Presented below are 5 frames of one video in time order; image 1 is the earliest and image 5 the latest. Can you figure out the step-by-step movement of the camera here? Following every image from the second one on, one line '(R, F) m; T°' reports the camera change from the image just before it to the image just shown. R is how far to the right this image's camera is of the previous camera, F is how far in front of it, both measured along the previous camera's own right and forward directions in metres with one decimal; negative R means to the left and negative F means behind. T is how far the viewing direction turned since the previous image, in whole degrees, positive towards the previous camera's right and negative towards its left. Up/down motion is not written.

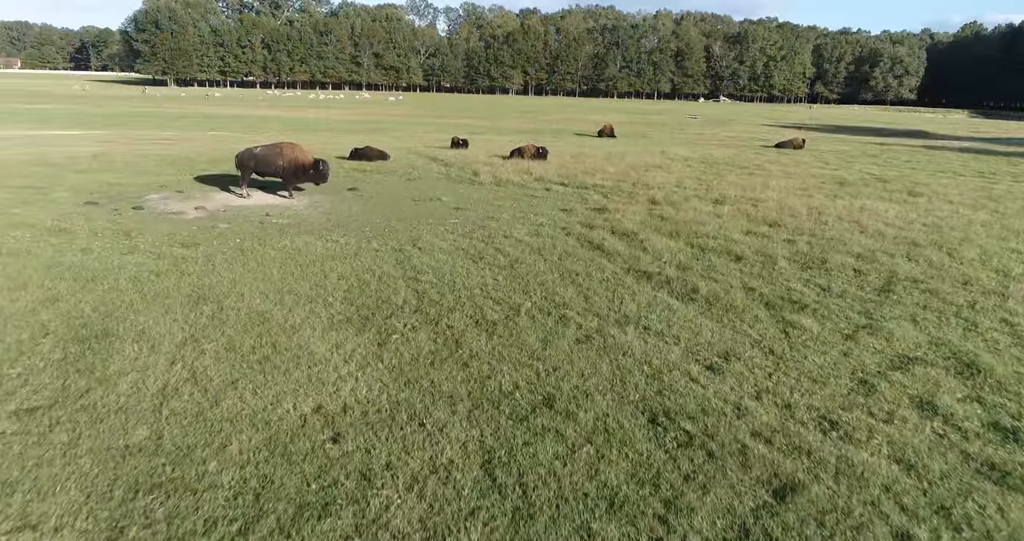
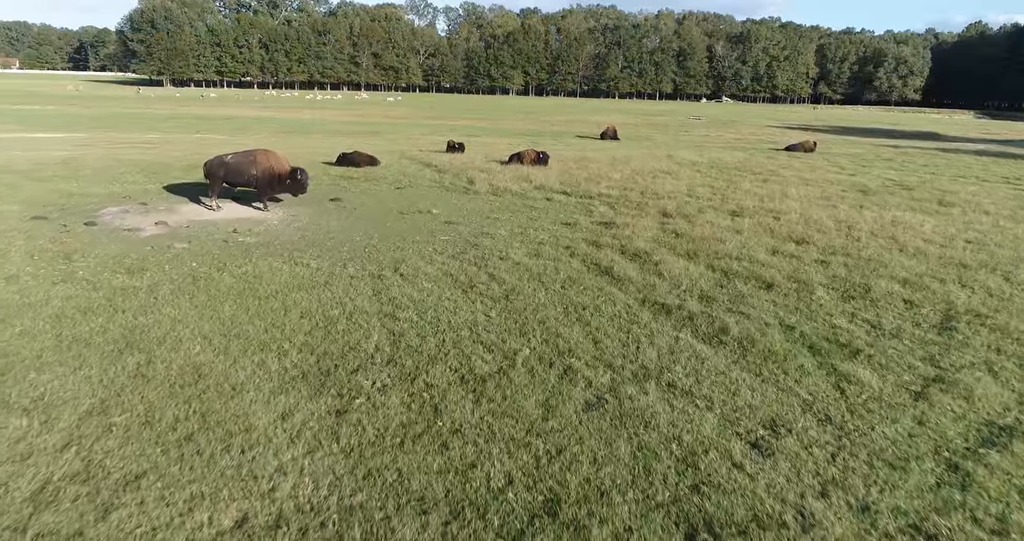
(0.0, +1.0) m; 0°
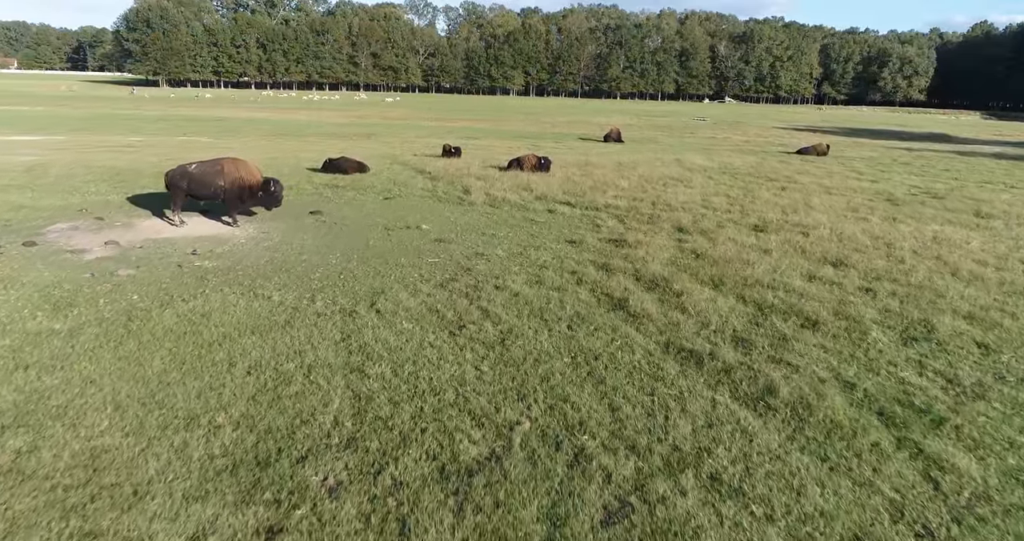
(0.0, +1.0) m; 0°
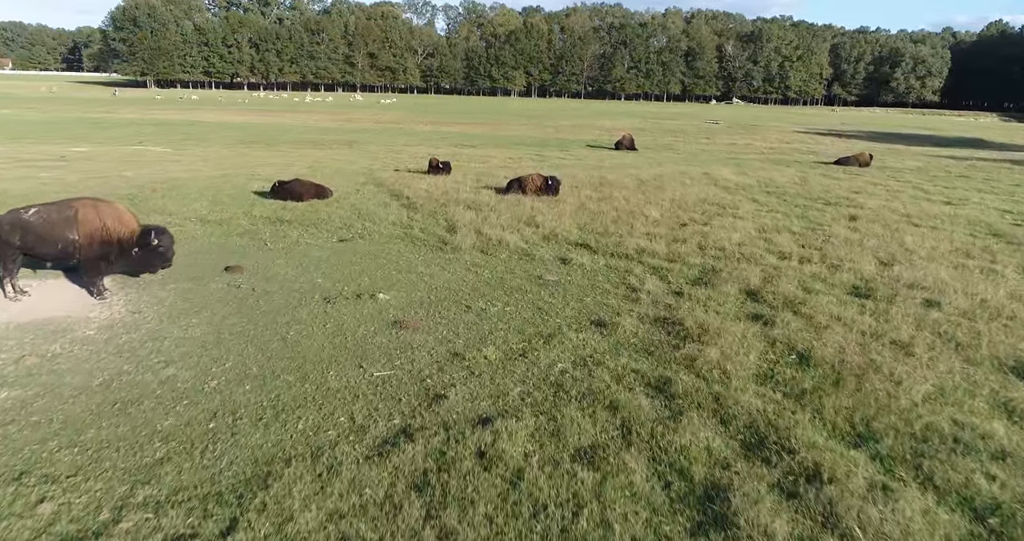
(0.0, +2.8) m; 0°
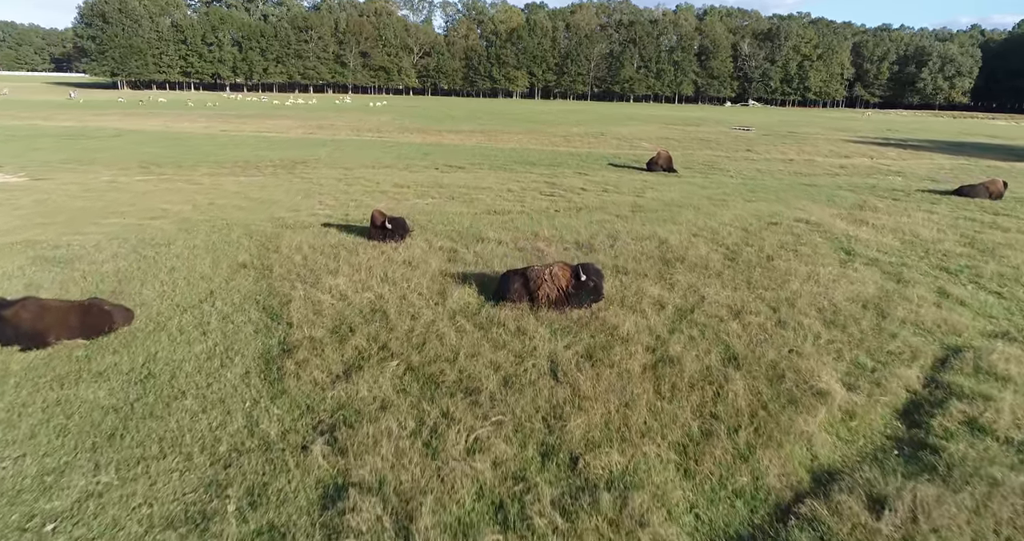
(0.0, +5.7) m; 0°
